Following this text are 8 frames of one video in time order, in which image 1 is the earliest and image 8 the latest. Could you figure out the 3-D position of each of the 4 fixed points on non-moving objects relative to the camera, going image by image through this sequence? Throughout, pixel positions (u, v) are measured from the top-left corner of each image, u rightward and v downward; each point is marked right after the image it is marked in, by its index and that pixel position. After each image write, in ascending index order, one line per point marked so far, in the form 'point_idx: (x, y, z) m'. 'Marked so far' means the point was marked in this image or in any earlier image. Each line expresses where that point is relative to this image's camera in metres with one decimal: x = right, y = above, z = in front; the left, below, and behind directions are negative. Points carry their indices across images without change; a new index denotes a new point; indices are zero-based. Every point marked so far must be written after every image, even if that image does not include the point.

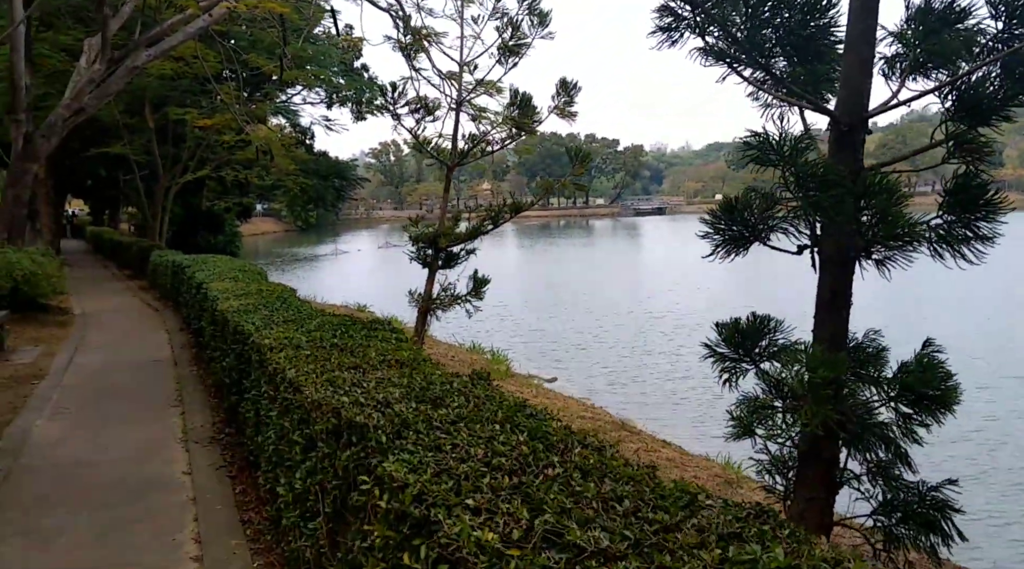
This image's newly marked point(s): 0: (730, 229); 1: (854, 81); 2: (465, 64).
0: (+0.8, +0.2, +3.1) m
1: (+1.1, +0.7, +2.9) m
2: (-0.4, +1.9, +7.6) m
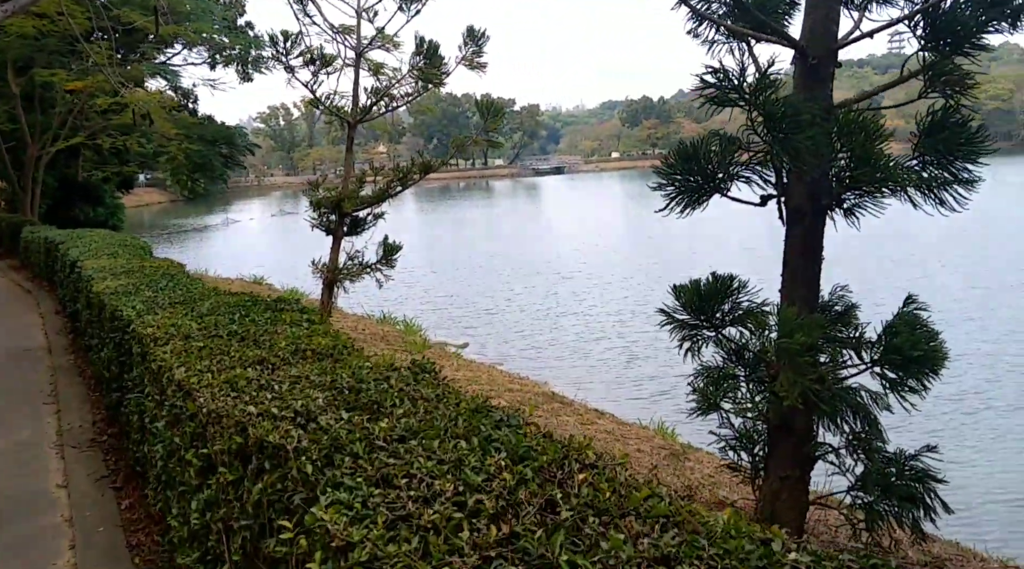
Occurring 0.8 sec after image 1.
0: (+0.5, +0.3, +2.8) m
1: (+0.9, +0.8, +2.6) m
2: (-1.2, +2.2, +7.0) m
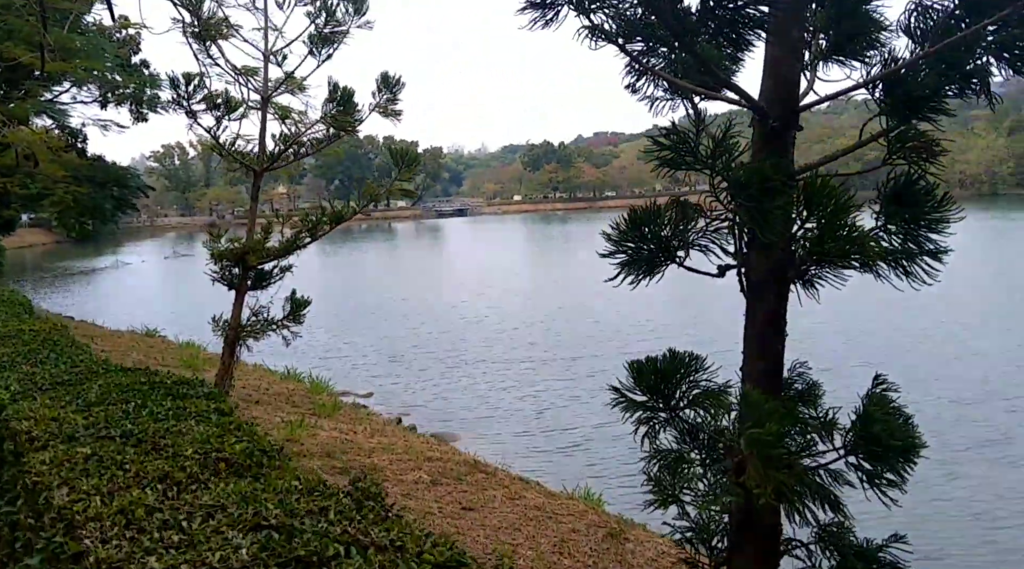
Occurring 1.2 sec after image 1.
0: (+0.4, +0.1, +2.6) m
1: (+0.7, +0.6, +2.4) m
2: (-1.8, +1.7, +6.7) m
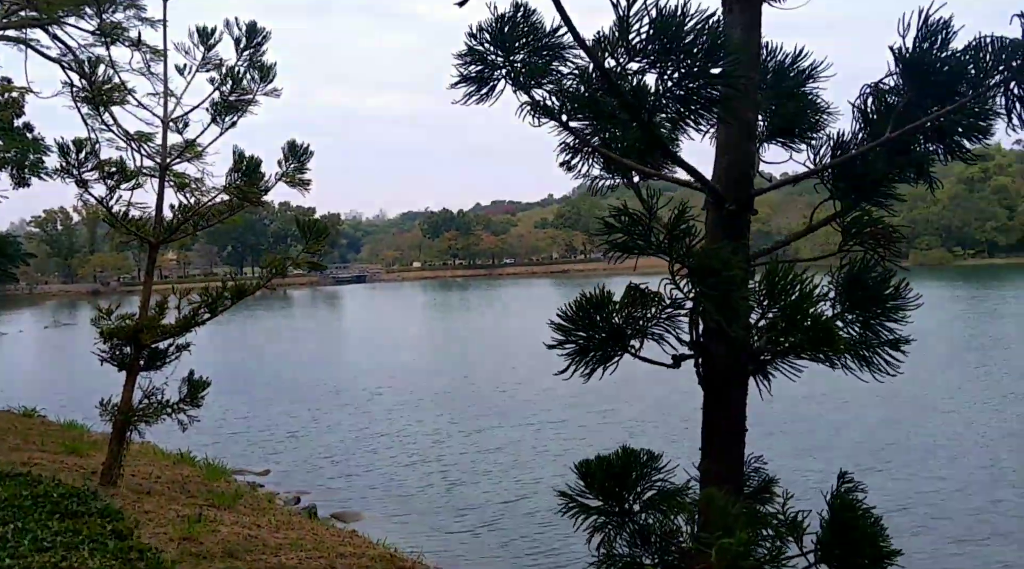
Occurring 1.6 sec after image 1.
0: (+0.2, -0.1, +2.4) m
1: (+0.6, +0.4, +2.3) m
2: (-2.5, +1.2, +6.3) m
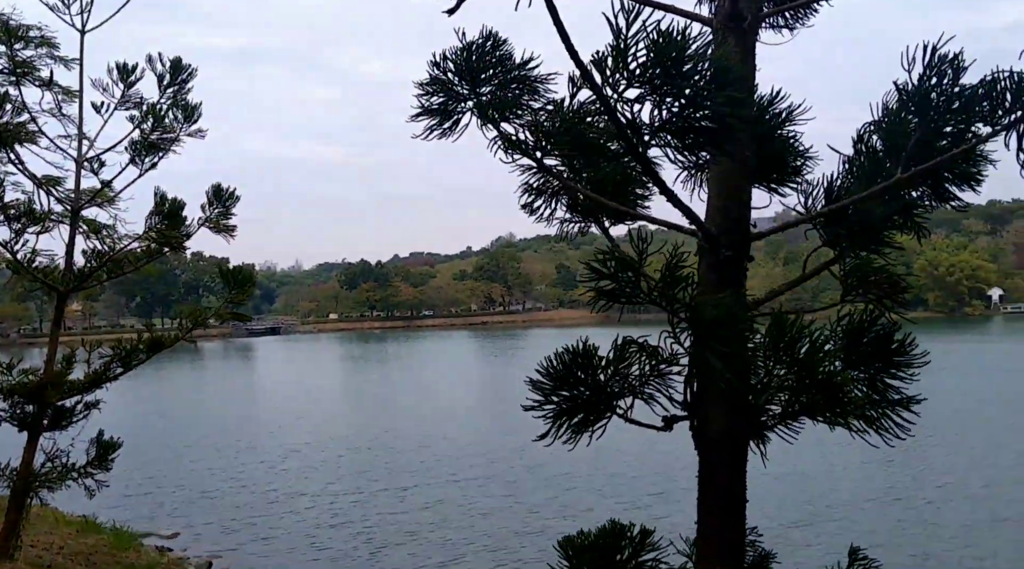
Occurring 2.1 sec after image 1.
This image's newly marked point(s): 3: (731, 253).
0: (+0.1, -0.3, +2.2) m
1: (+0.5, +0.2, +2.2) m
2: (-2.9, +0.8, +5.9) m
3: (+0.5, +0.1, +2.1) m
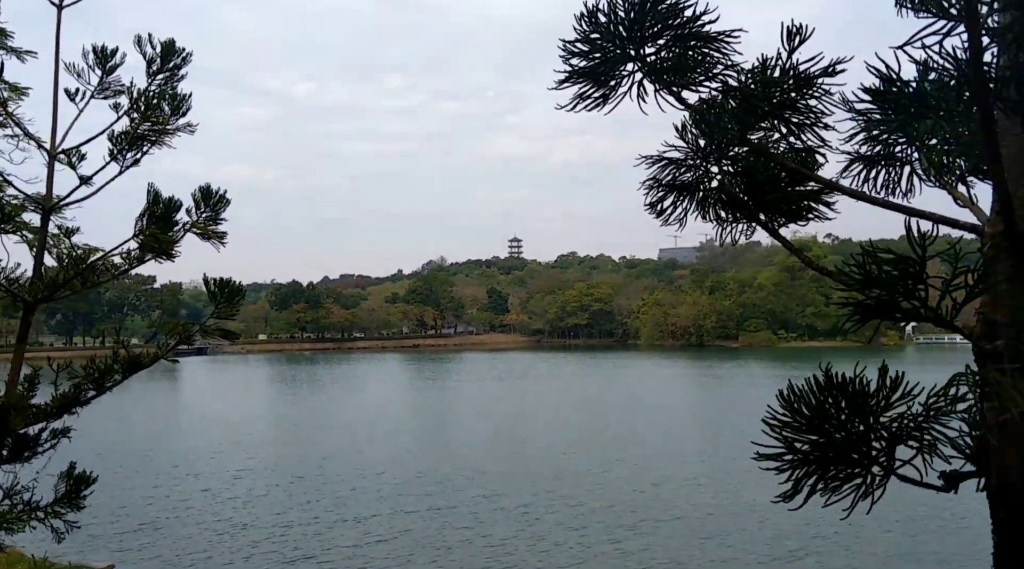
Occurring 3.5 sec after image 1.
0: (+0.6, -0.3, +1.6) m
1: (+1.0, +0.2, +1.7) m
2: (-2.7, +0.8, +5.2) m
3: (+1.0, +0.1, +1.7) m
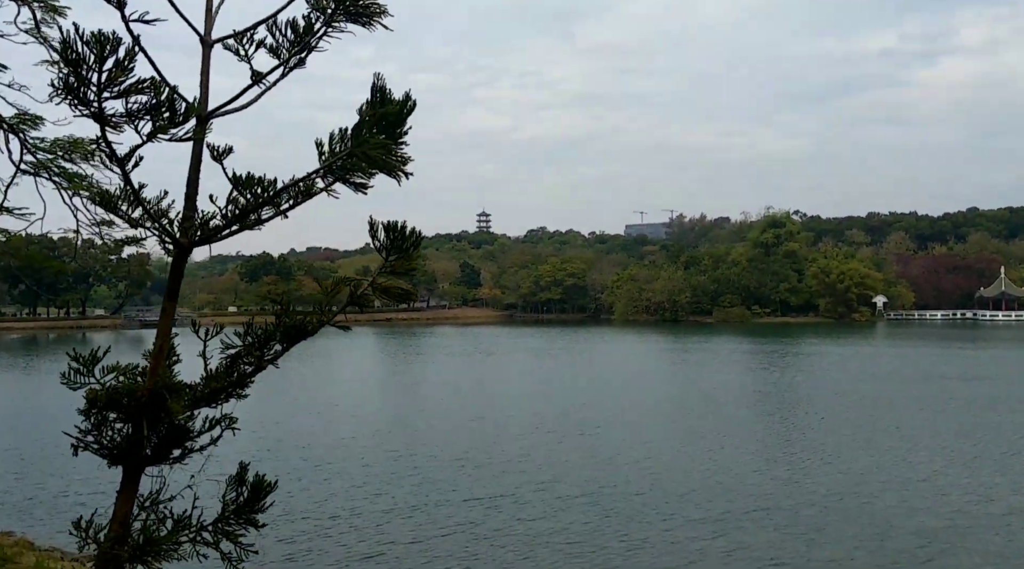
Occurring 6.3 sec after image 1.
0: (+2.1, -0.1, +0.4) m
1: (+2.4, +0.4, +0.5) m
2: (-1.3, +1.0, +3.8) m
3: (+2.4, +0.2, +0.4) m
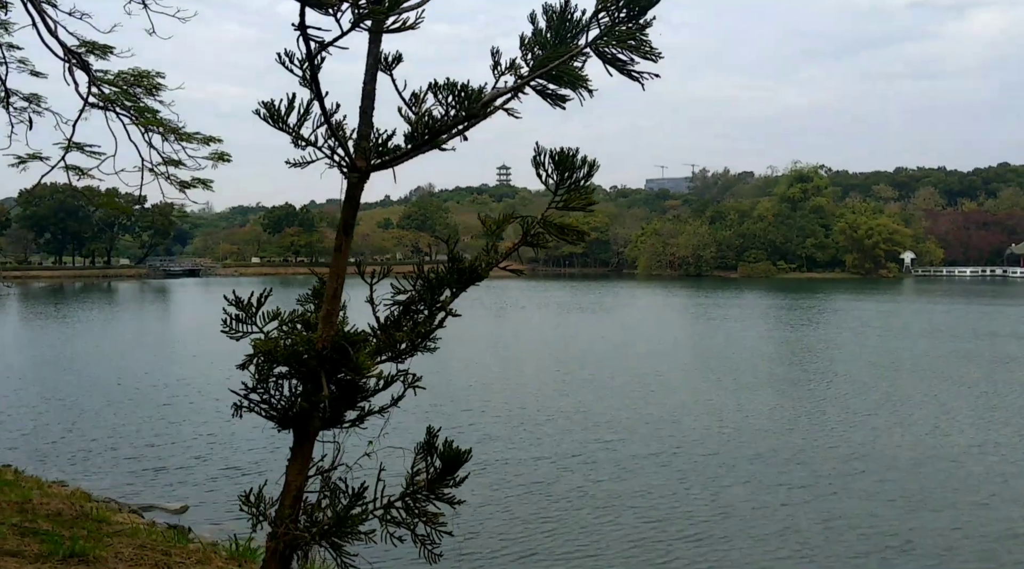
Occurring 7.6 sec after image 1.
0: (+2.8, -0.1, -0.2) m
1: (+3.2, +0.4, -0.2) m
2: (-0.5, +1.3, +3.2) m
3: (+3.2, +0.2, -0.2) m
